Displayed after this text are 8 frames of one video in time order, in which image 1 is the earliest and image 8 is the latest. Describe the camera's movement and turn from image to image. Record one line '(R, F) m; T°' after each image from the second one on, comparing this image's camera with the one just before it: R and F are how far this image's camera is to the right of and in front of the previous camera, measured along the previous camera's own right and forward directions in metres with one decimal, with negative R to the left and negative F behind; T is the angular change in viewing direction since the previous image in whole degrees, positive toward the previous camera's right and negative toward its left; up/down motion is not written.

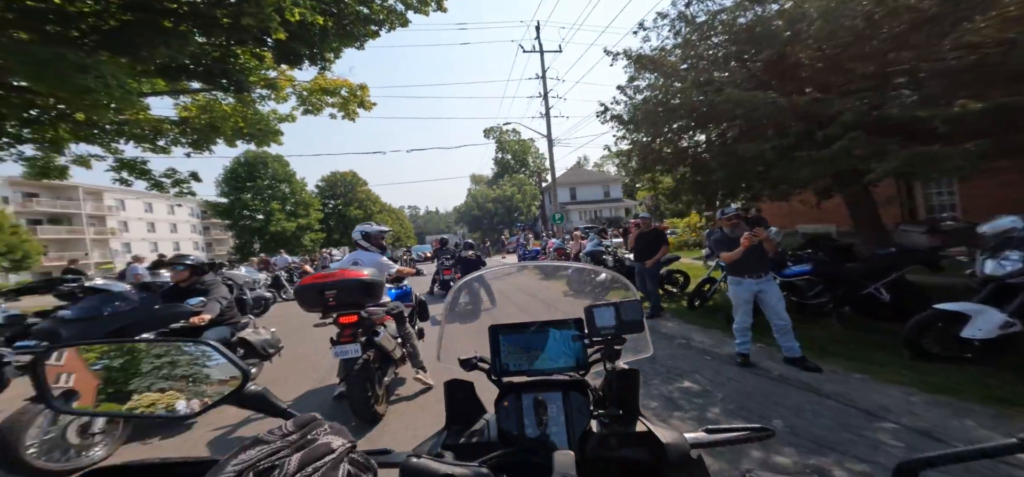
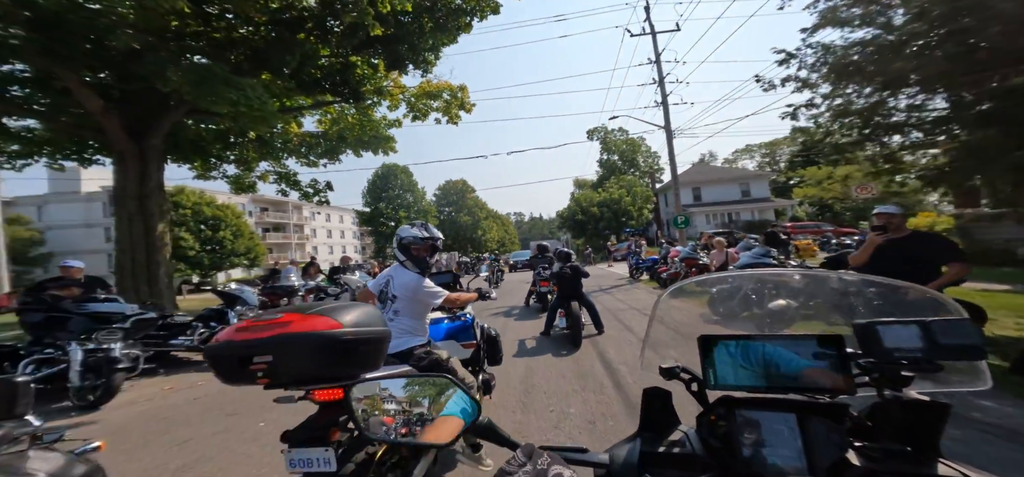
(-0.1, +1.3) m; -15°
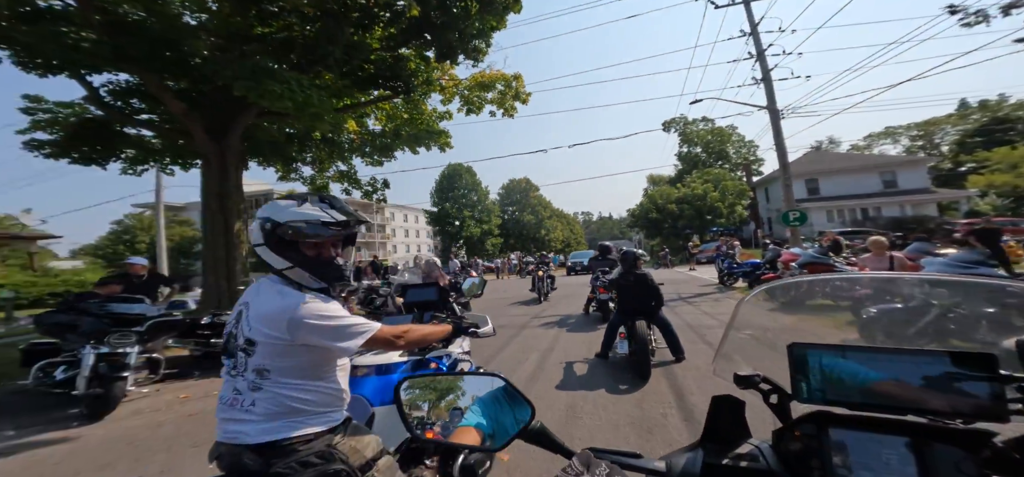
(+0.2, +1.1) m; -10°
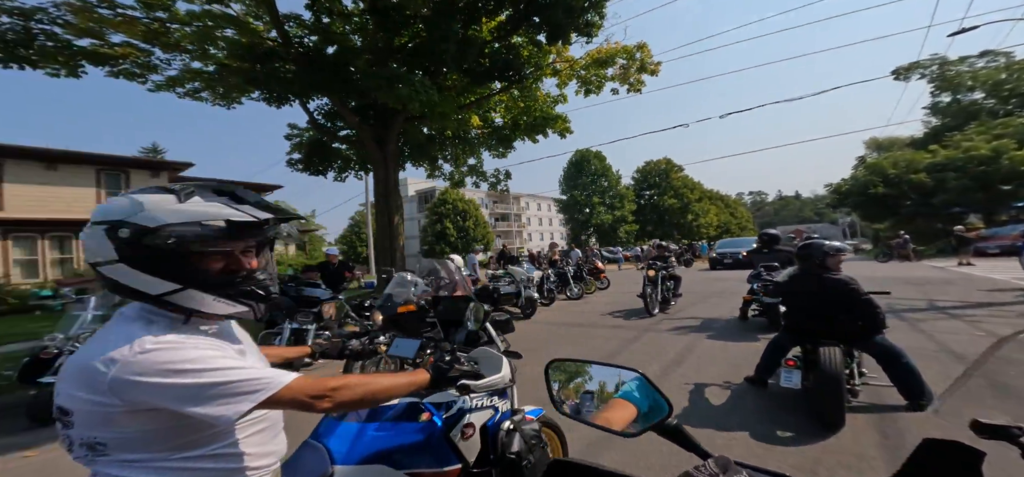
(+0.3, +0.5) m; -20°
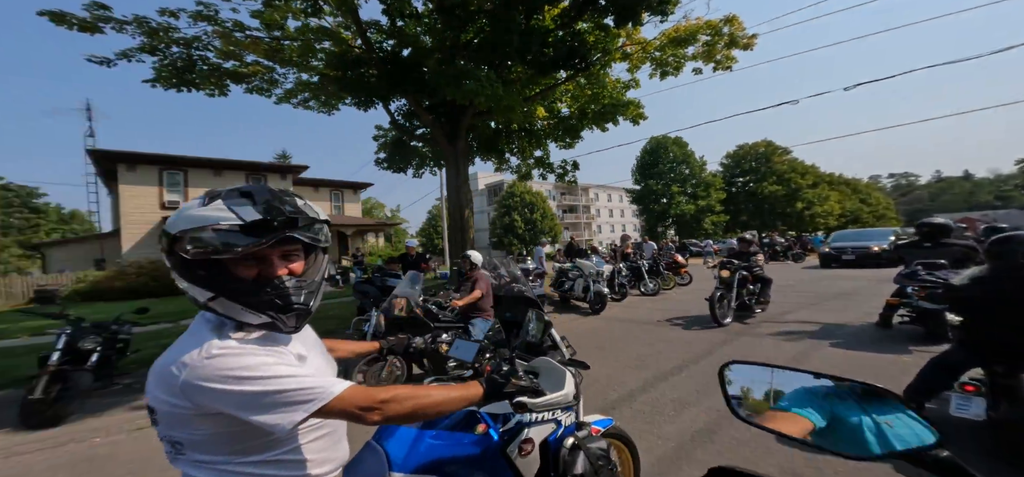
(0.0, +0.1) m; -10°
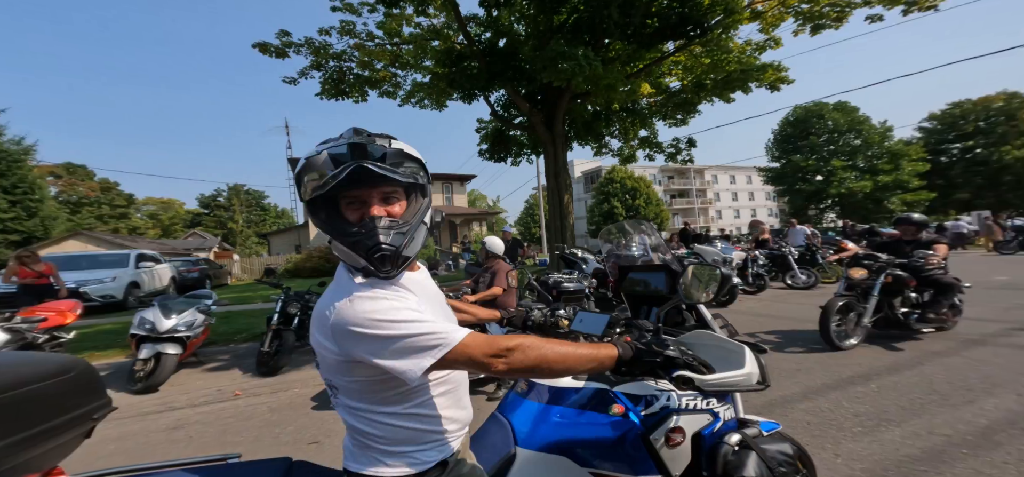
(-0.1, 0.0) m; -14°
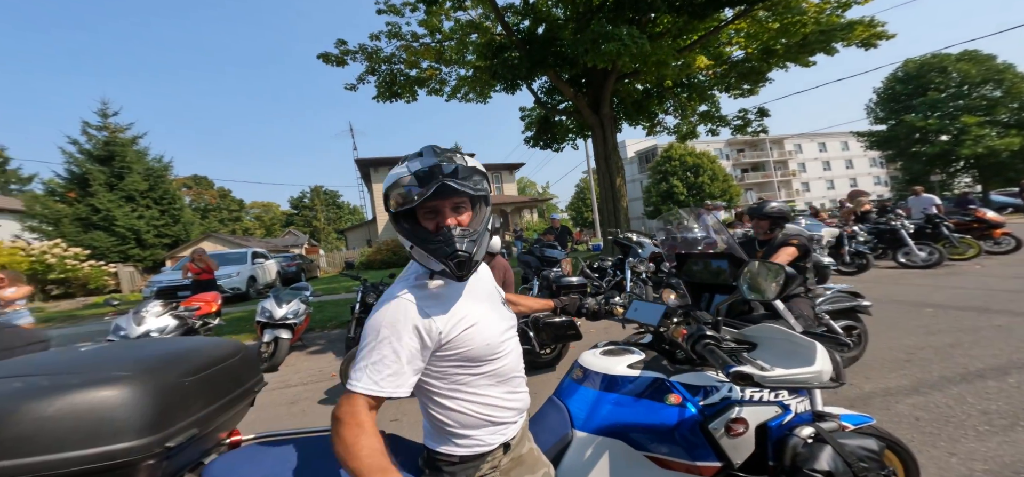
(0.0, -0.1) m; -7°
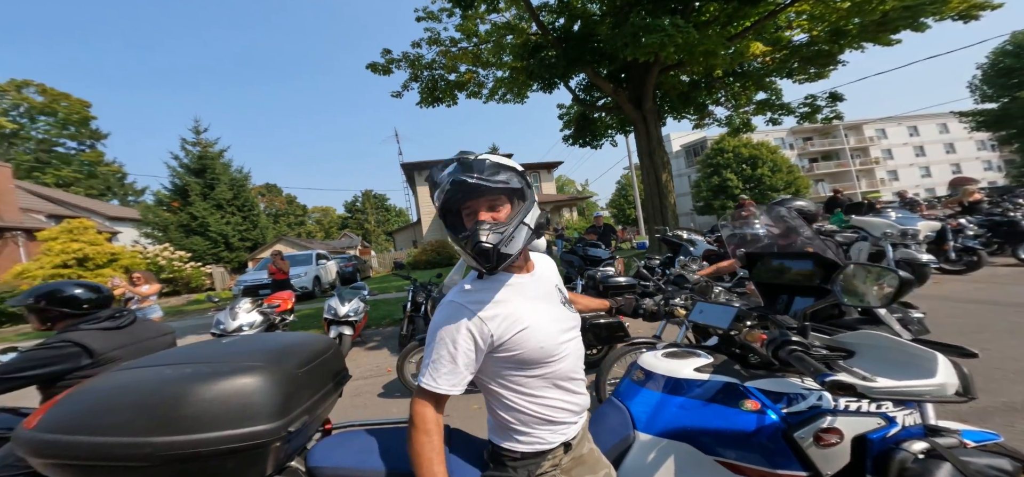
(0.0, 0.0) m; -6°
